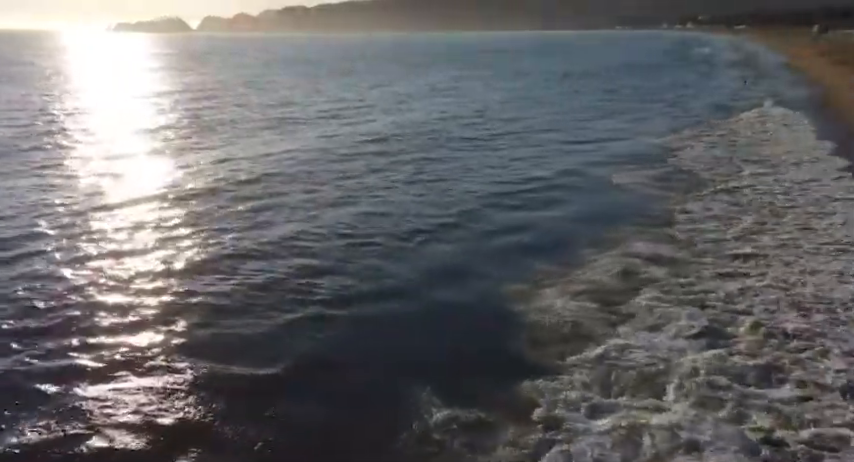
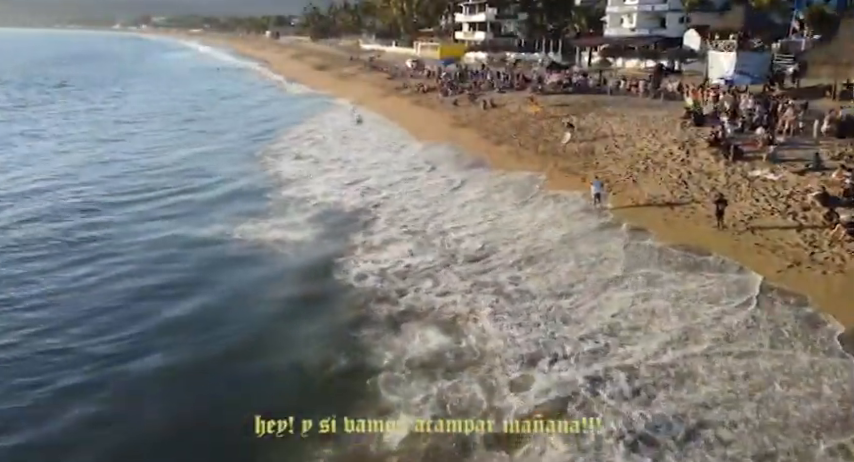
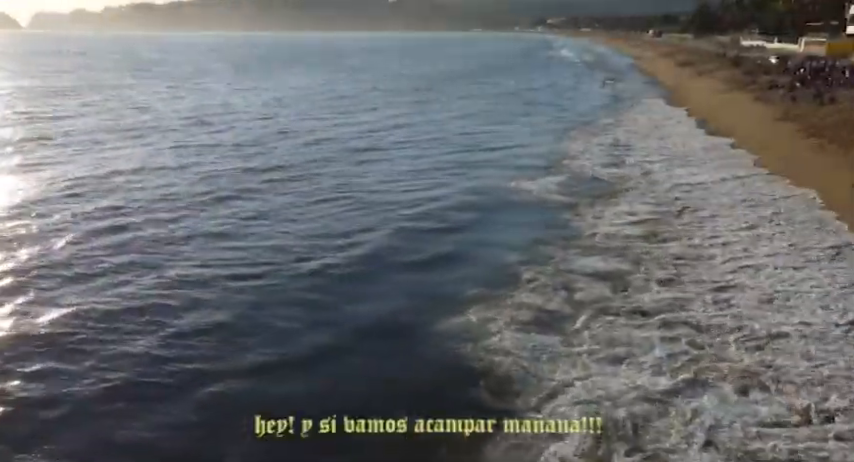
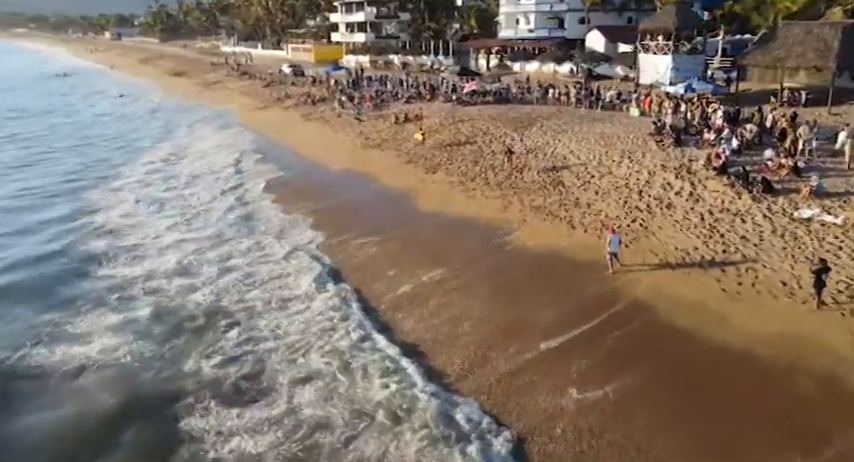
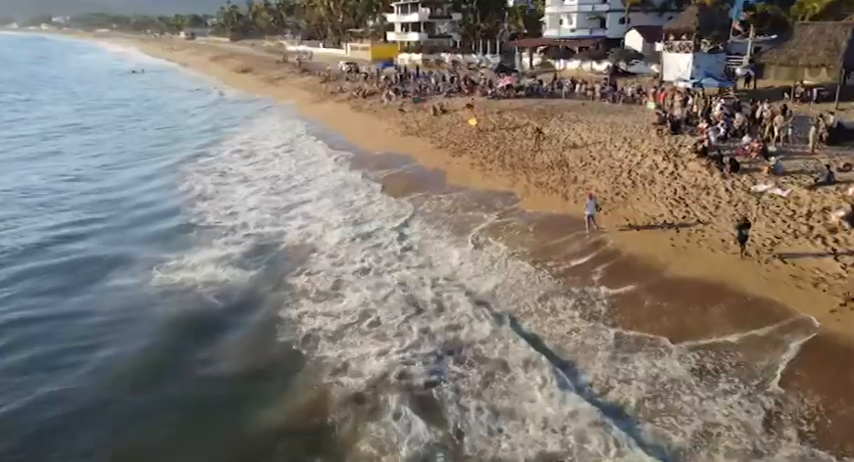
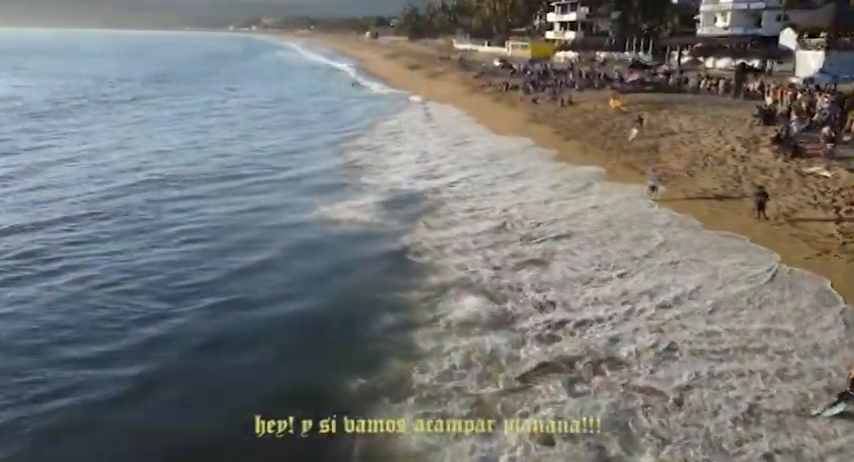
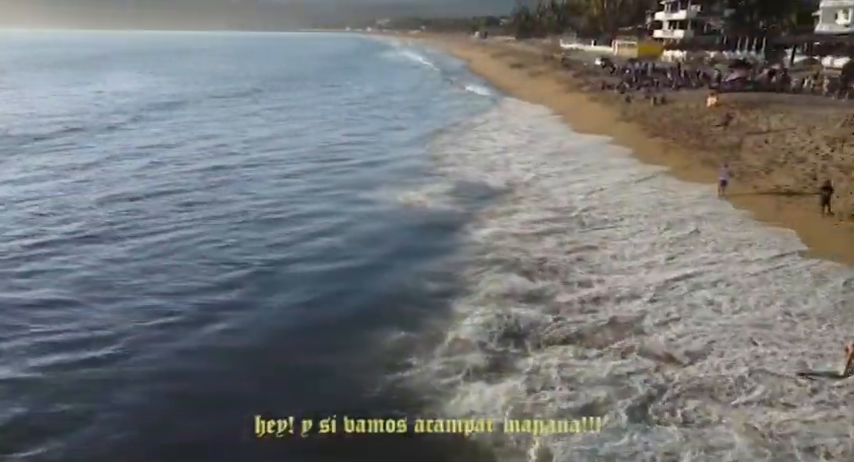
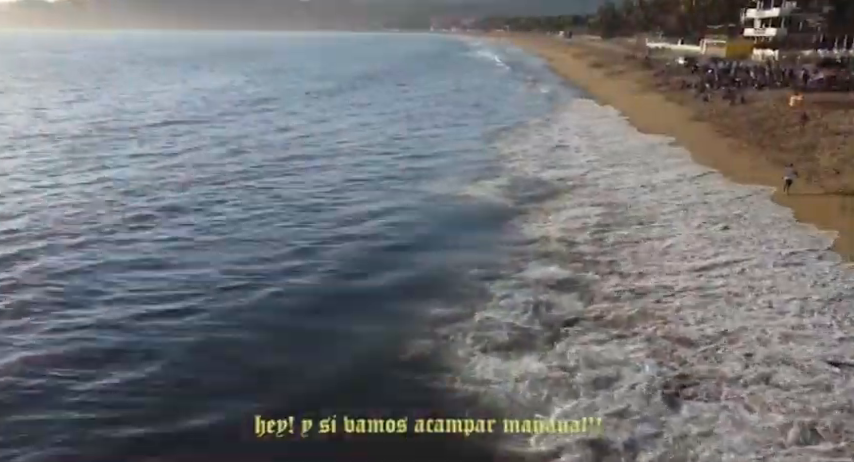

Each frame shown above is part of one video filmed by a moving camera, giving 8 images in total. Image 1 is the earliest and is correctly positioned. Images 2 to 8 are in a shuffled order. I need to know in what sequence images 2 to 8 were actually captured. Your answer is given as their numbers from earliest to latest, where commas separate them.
3, 8, 7, 6, 2, 5, 4
